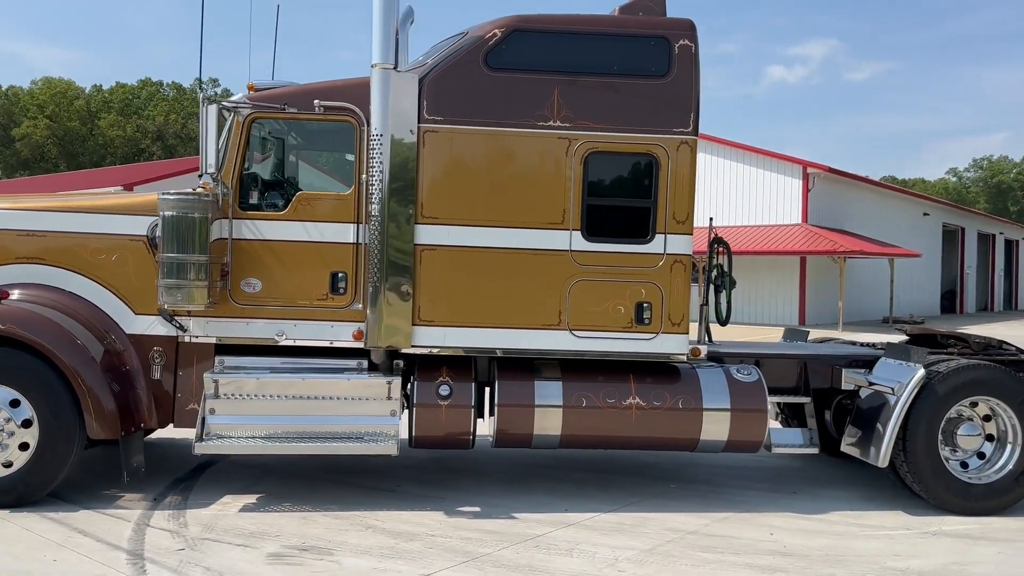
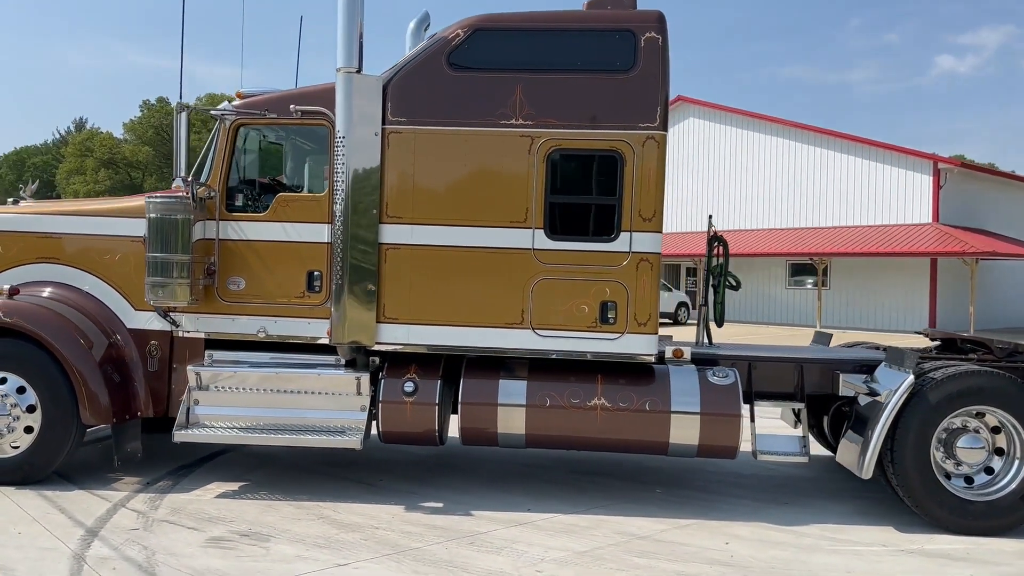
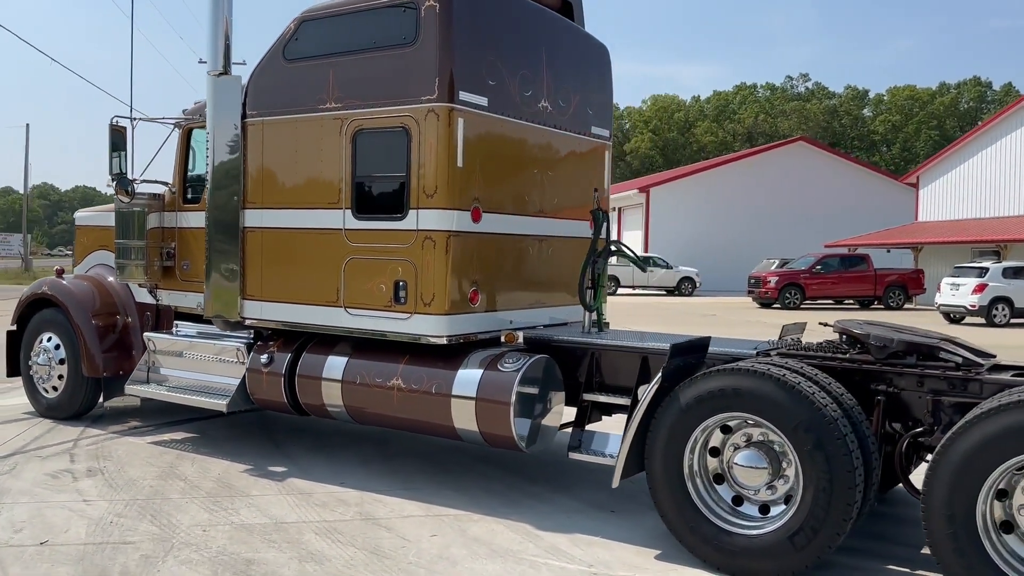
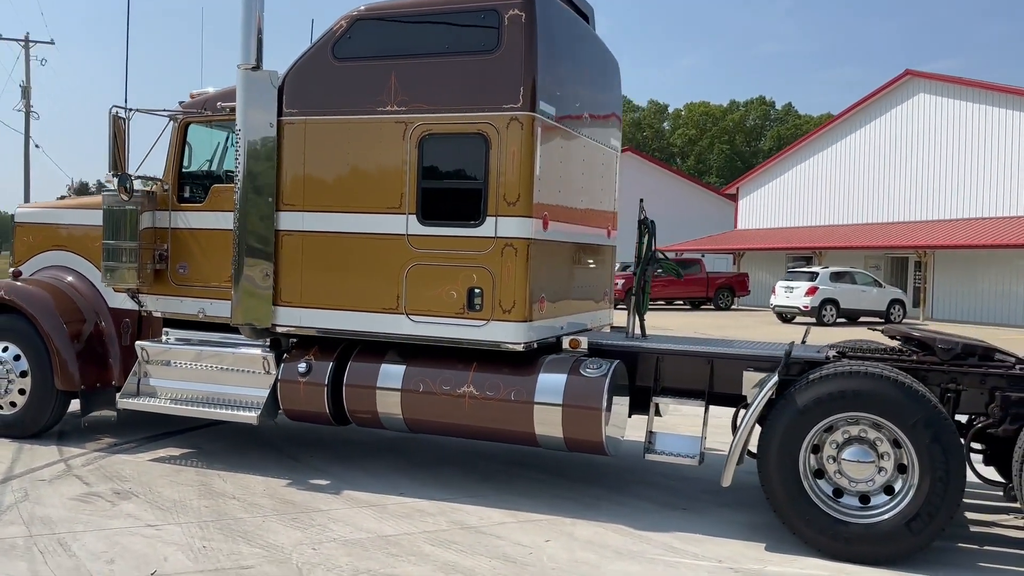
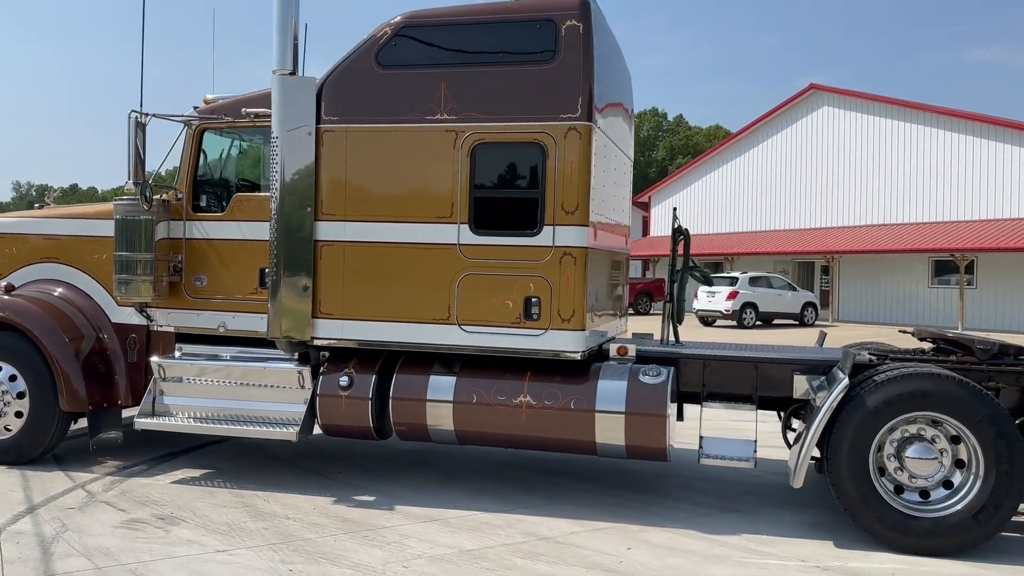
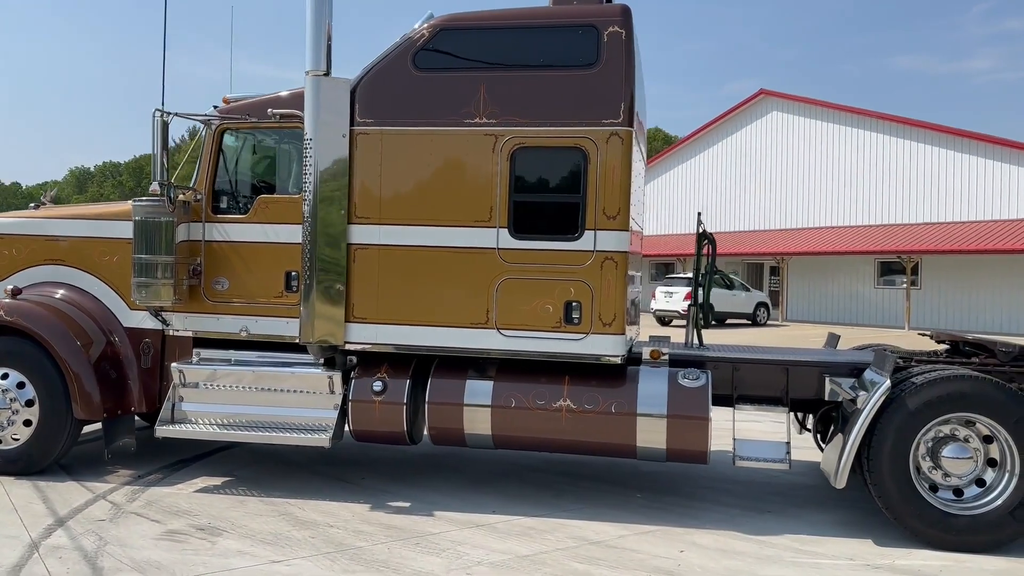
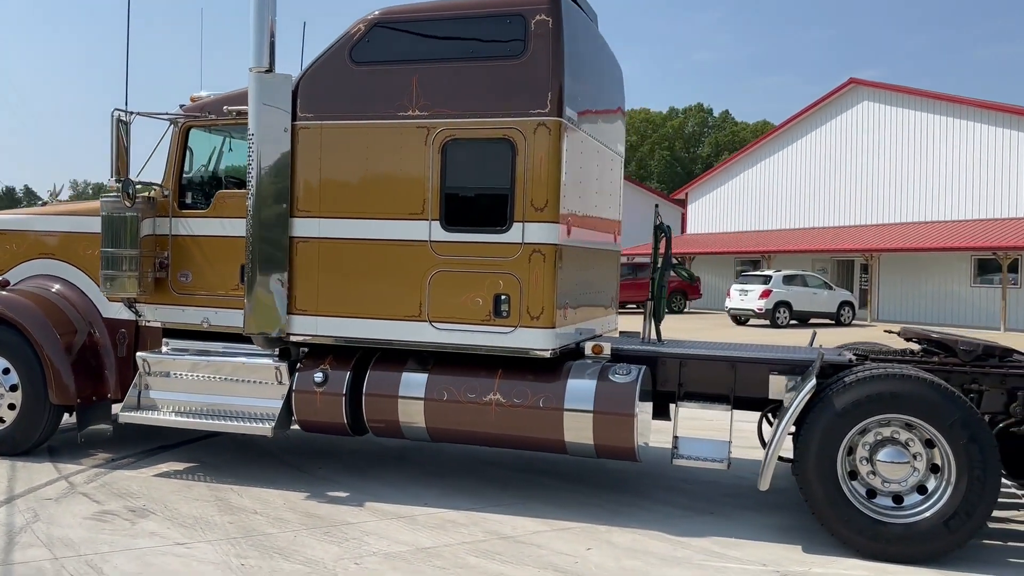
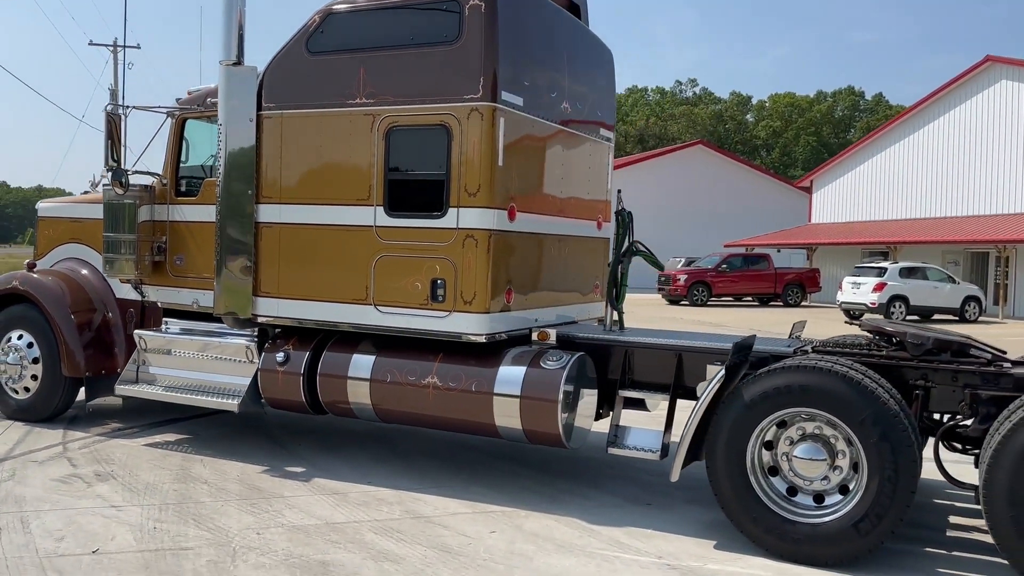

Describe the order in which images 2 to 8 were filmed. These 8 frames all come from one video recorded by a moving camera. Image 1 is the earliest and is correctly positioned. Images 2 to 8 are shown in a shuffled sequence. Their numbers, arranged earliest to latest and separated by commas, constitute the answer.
2, 6, 5, 7, 4, 8, 3
